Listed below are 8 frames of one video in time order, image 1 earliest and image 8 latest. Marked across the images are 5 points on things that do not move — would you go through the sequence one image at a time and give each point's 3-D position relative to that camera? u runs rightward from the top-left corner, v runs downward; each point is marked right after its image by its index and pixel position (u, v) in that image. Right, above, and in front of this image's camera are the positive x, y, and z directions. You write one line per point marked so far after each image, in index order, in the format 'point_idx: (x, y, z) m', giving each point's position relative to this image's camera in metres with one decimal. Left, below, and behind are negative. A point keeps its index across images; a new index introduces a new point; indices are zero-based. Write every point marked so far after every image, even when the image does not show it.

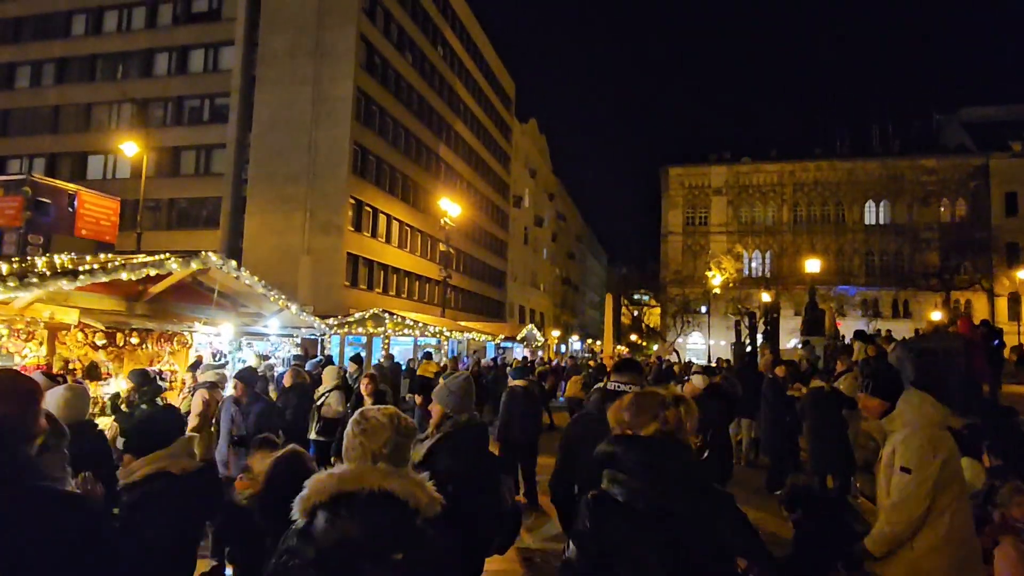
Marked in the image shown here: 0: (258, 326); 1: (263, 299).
0: (-4.9, -0.7, +11.9) m
1: (-4.4, -0.2, +11.0) m
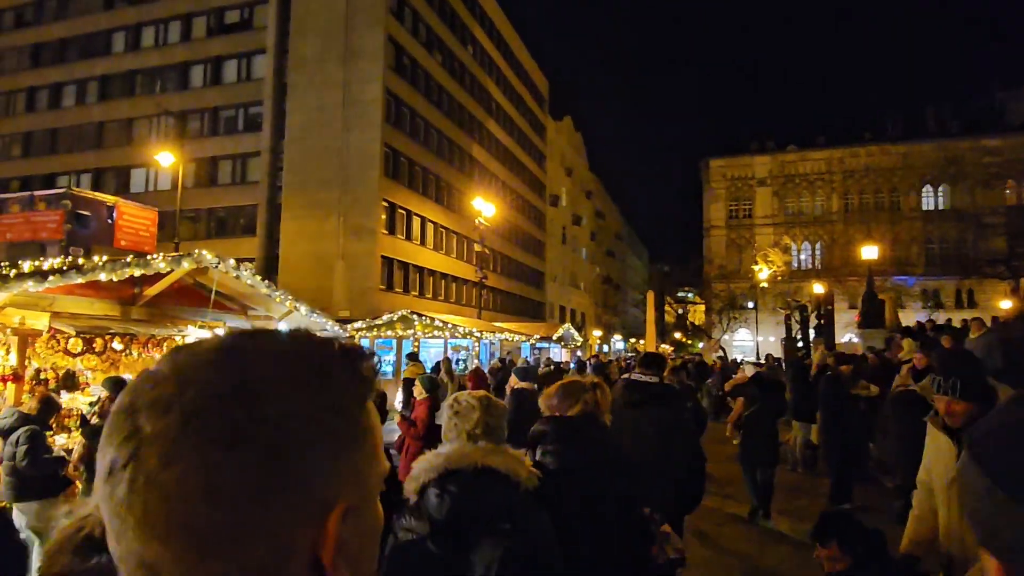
0: (-4.4, -0.8, +11.3) m
1: (-4.0, -0.2, +10.4) m
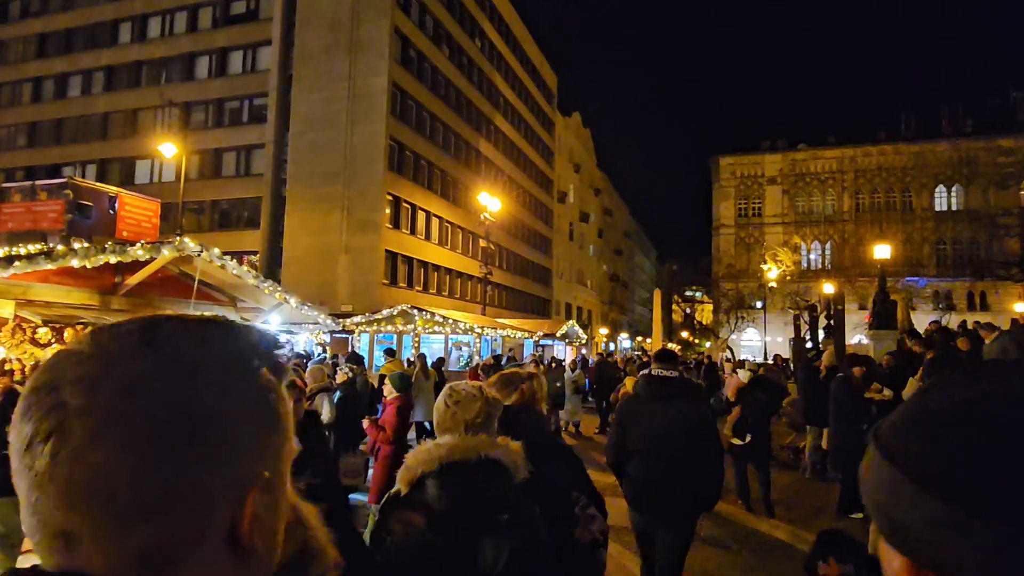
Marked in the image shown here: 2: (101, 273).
0: (-4.4, -0.6, +10.9) m
1: (-4.0, -0.1, +10.0) m
2: (-5.4, +0.2, +8.2) m
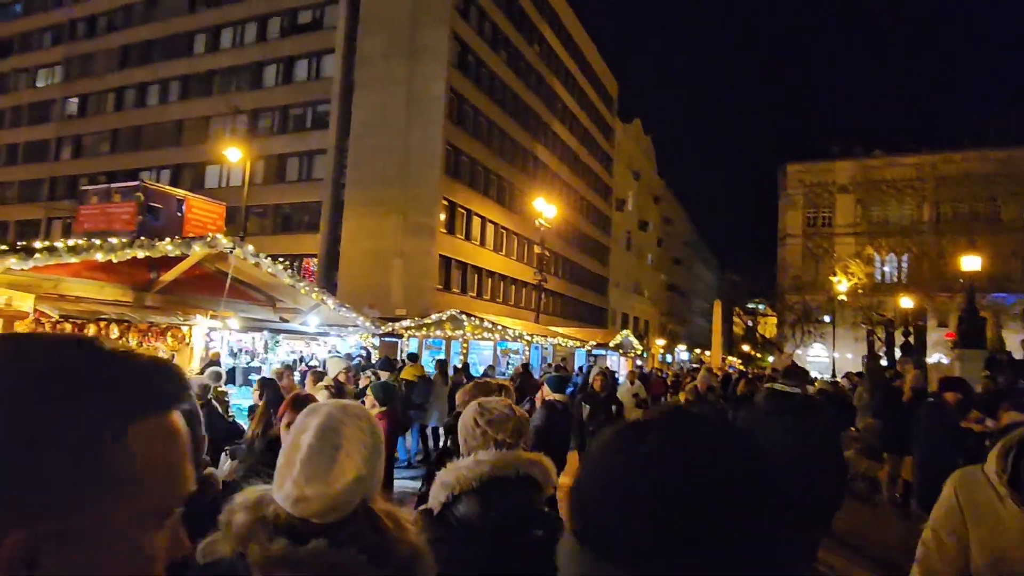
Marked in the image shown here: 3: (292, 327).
0: (-3.7, -0.6, +10.7) m
1: (-3.3, -0.1, +9.7) m
2: (-4.9, +0.2, +8.1) m
3: (-3.8, -0.7, +10.8) m
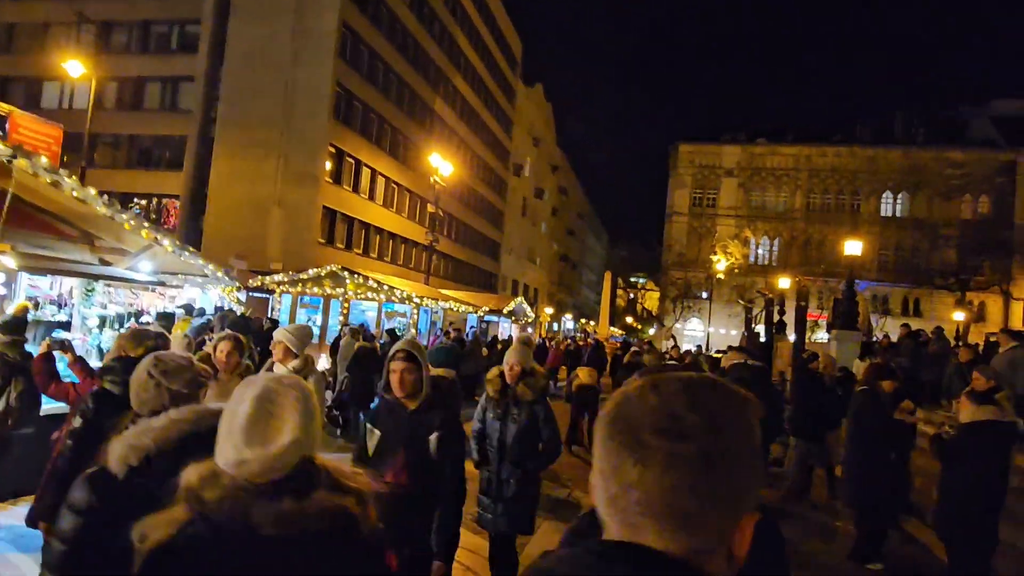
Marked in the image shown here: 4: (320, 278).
0: (-5.2, +0.2, +8.3) m
1: (-4.7, +0.7, +7.4) m
2: (-5.9, +1.0, +5.6) m
3: (-5.4, +0.2, +8.4) m
4: (-5.6, +0.3, +18.2) m
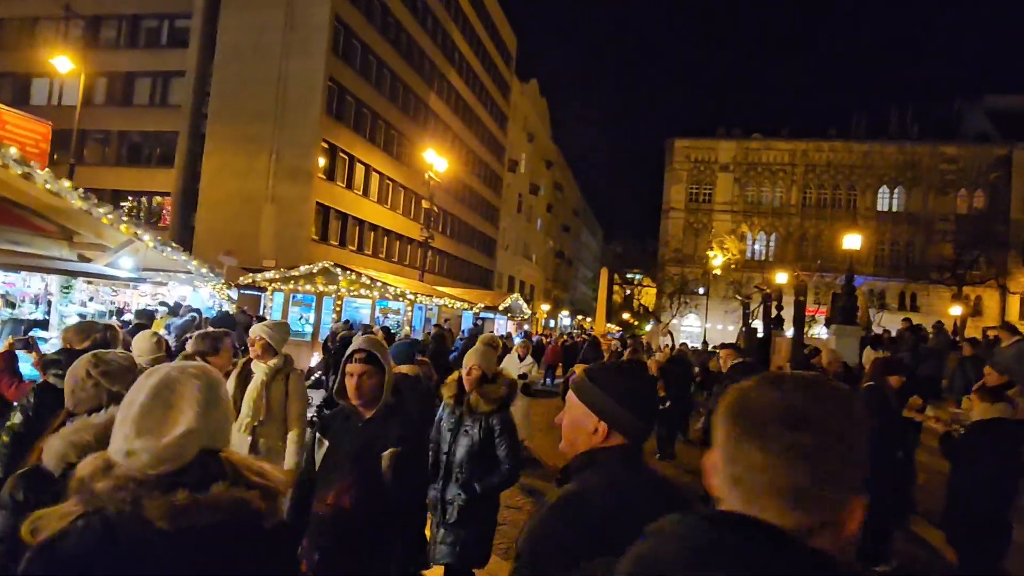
0: (-5.3, +0.3, +8.1) m
1: (-4.7, +0.7, +7.2) m
2: (-5.9, +1.0, +5.3) m
3: (-5.4, +0.2, +8.2) m
4: (-5.8, +0.4, +17.9) m
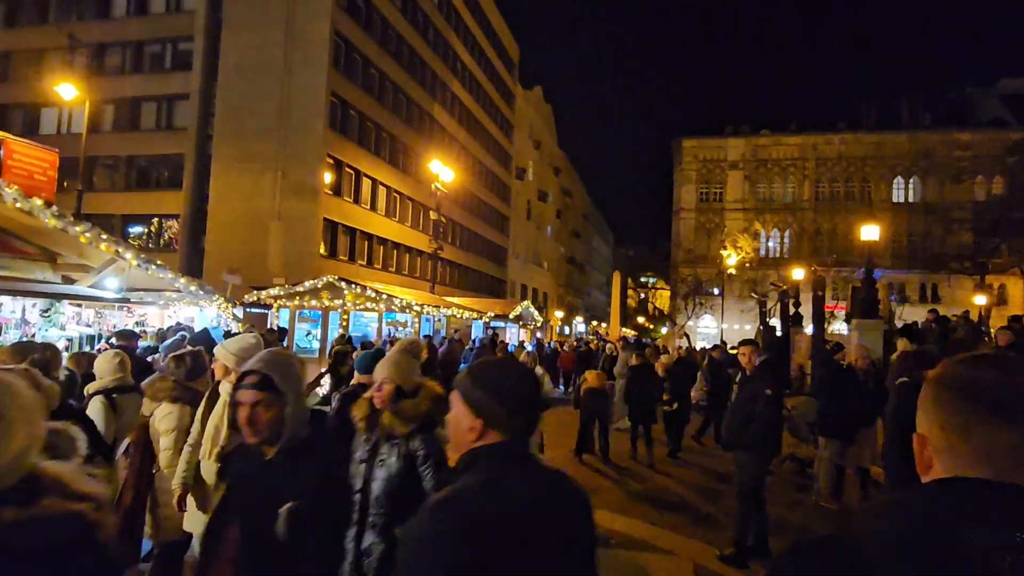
0: (-5.3, 0.0, +7.8) m
1: (-4.8, +0.5, +6.9) m
2: (-6.0, +0.8, +5.0) m
3: (-5.4, 0.0, +7.9) m
4: (-5.5, 0.0, +17.7) m
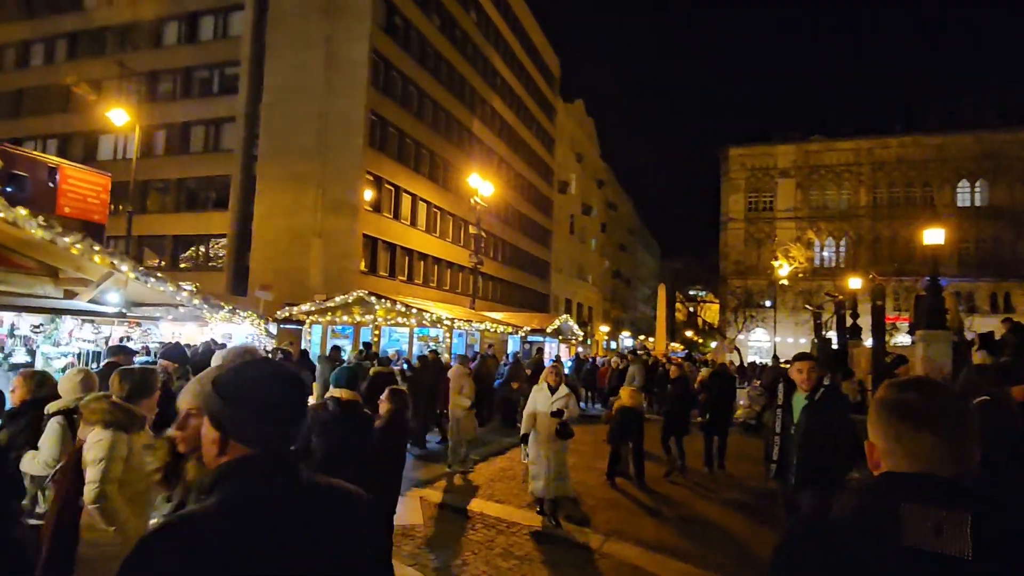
0: (-5.1, -0.2, +7.5) m
1: (-4.7, +0.3, +6.6) m
2: (-6.1, +0.6, +4.8) m
3: (-5.2, -0.2, +7.6) m
4: (-4.6, -0.5, +17.4) m
